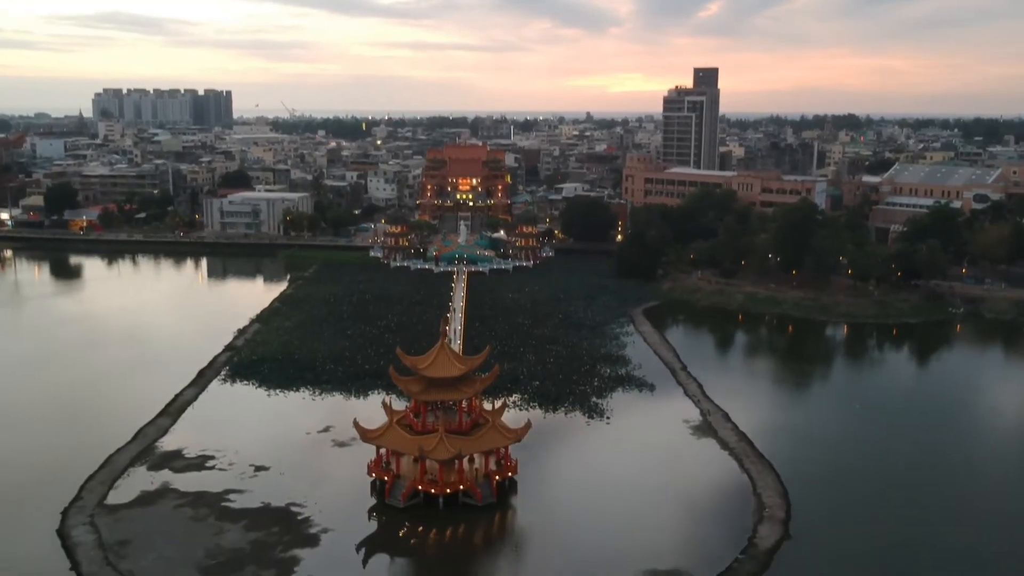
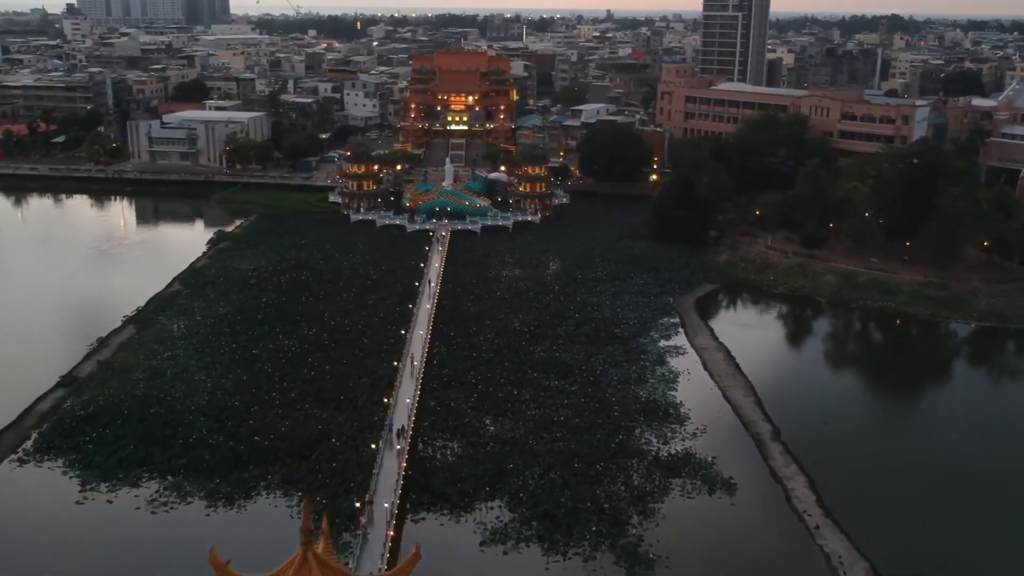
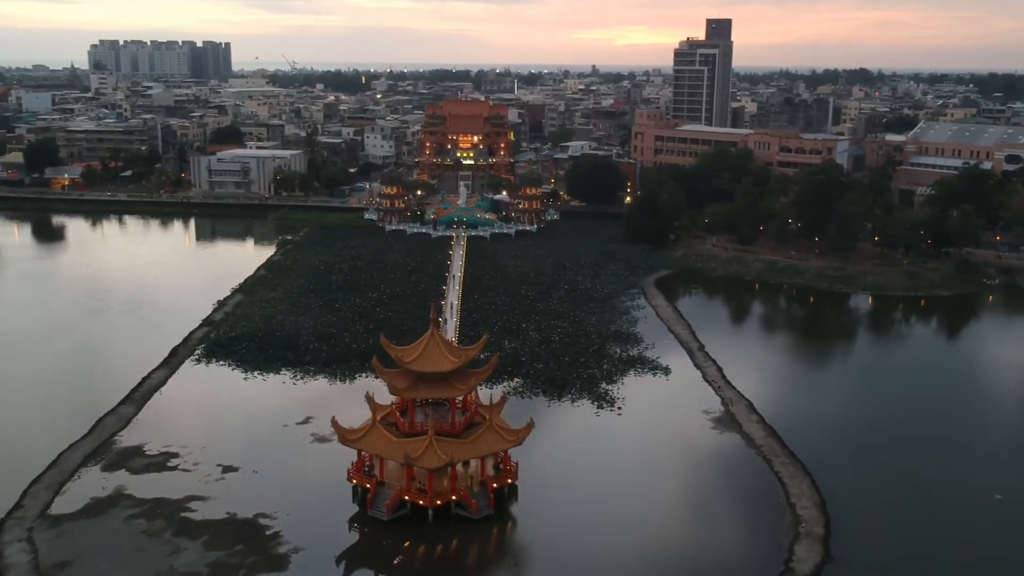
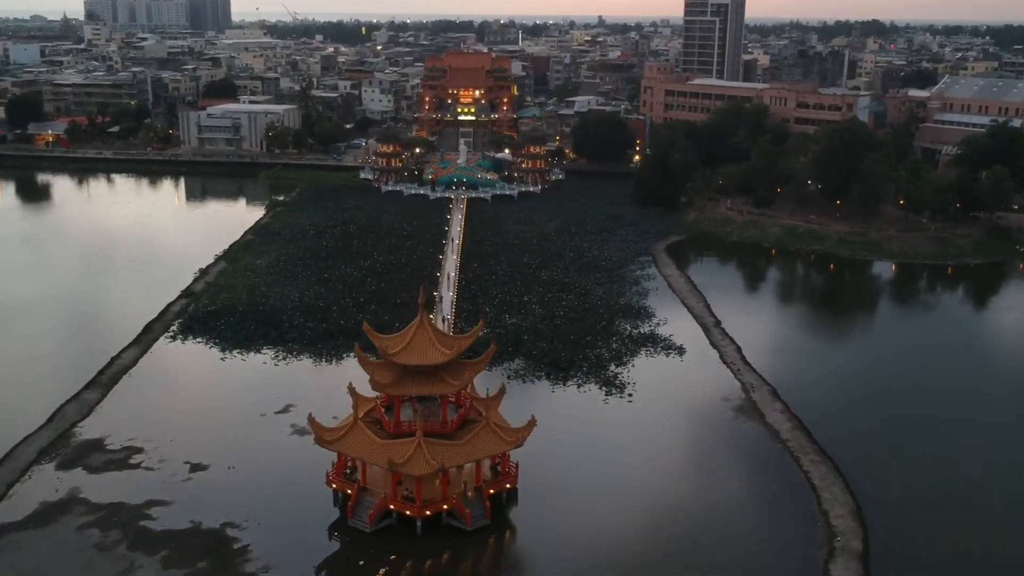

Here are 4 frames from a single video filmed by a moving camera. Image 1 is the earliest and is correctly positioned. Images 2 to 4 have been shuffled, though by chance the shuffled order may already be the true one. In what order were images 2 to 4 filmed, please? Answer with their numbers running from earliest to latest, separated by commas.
3, 4, 2
